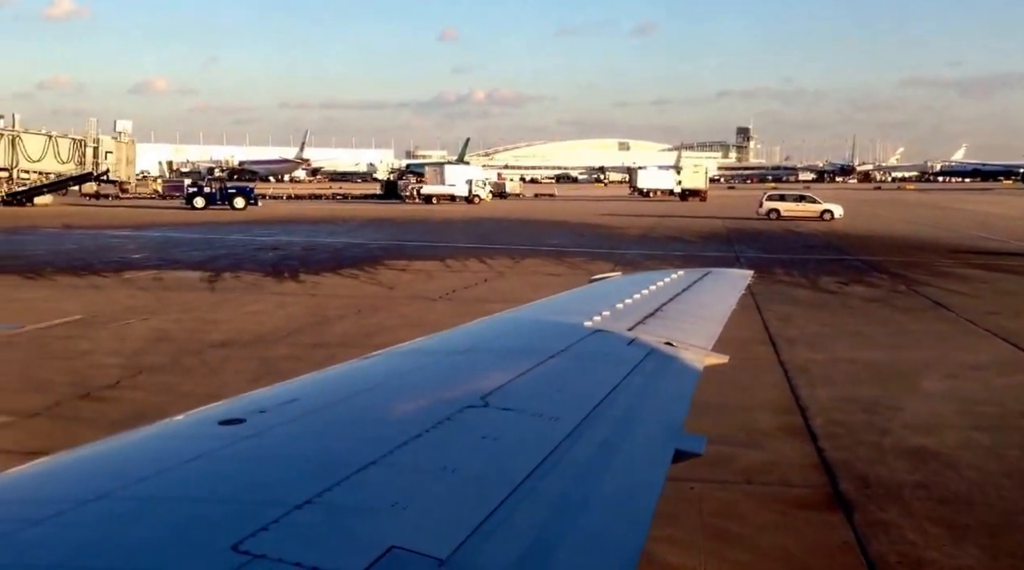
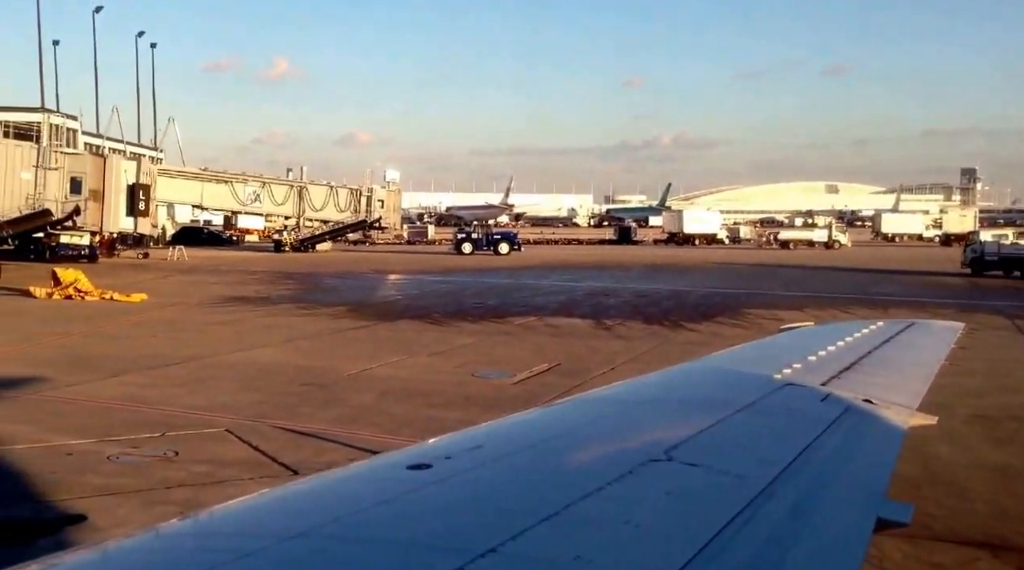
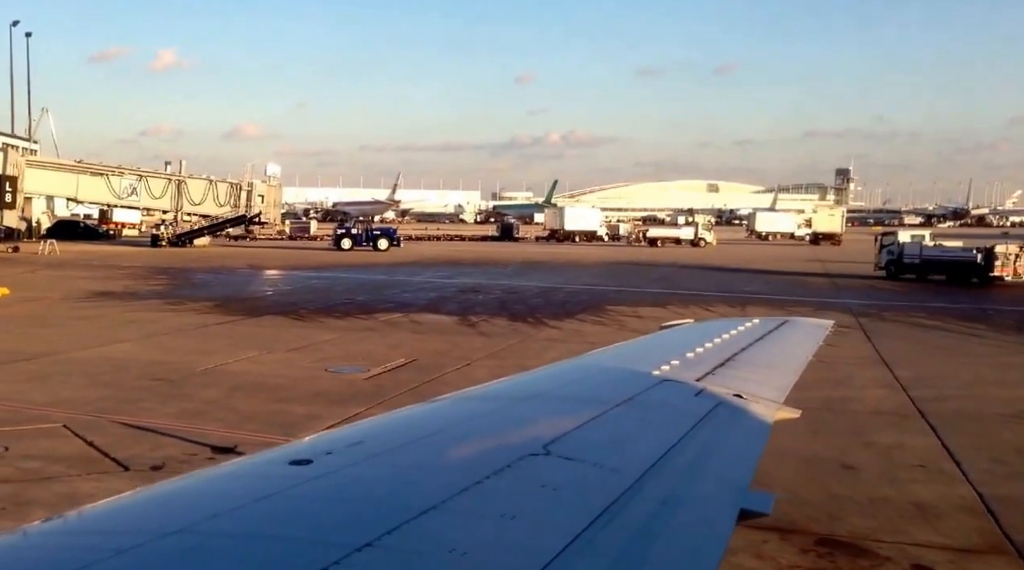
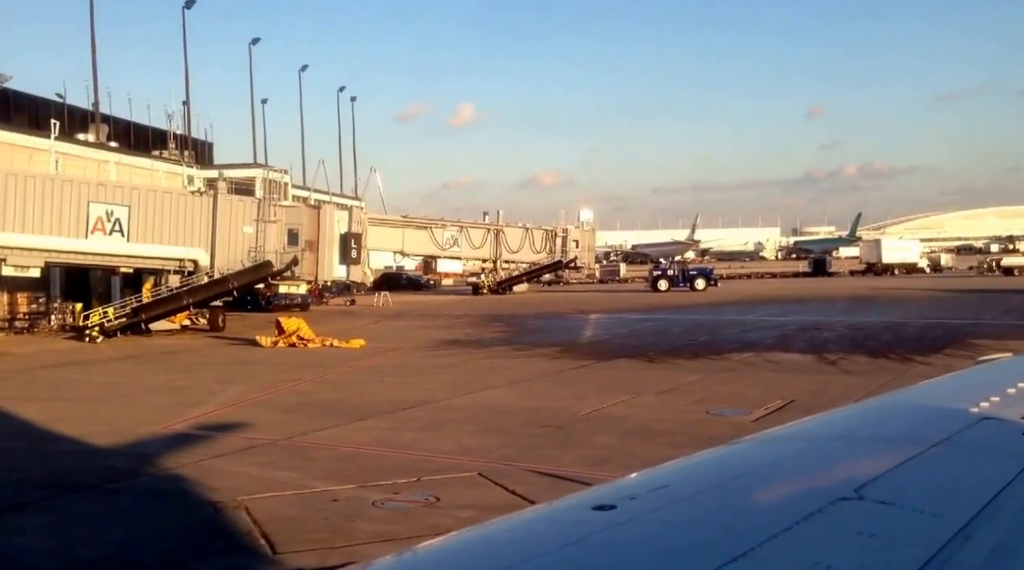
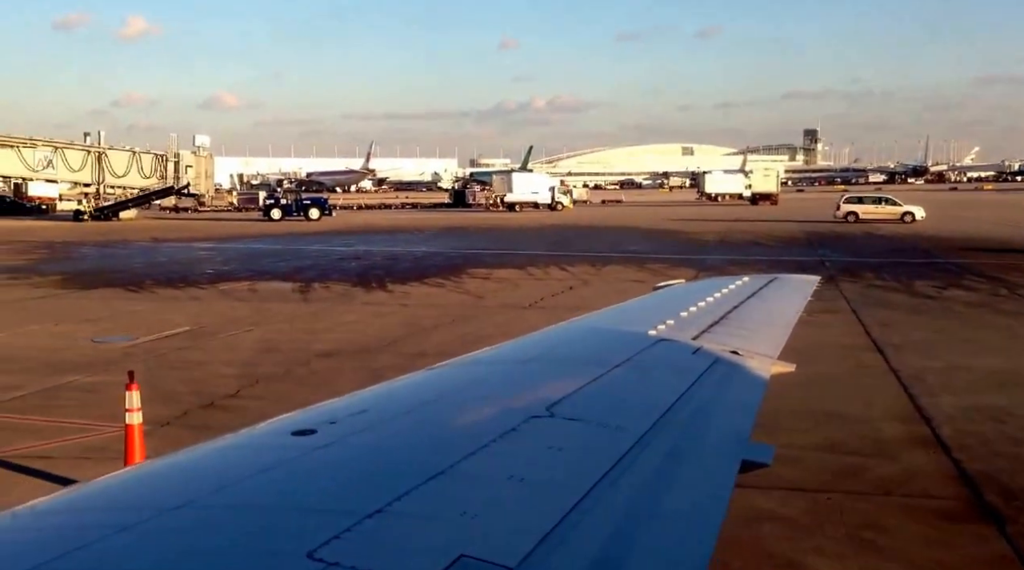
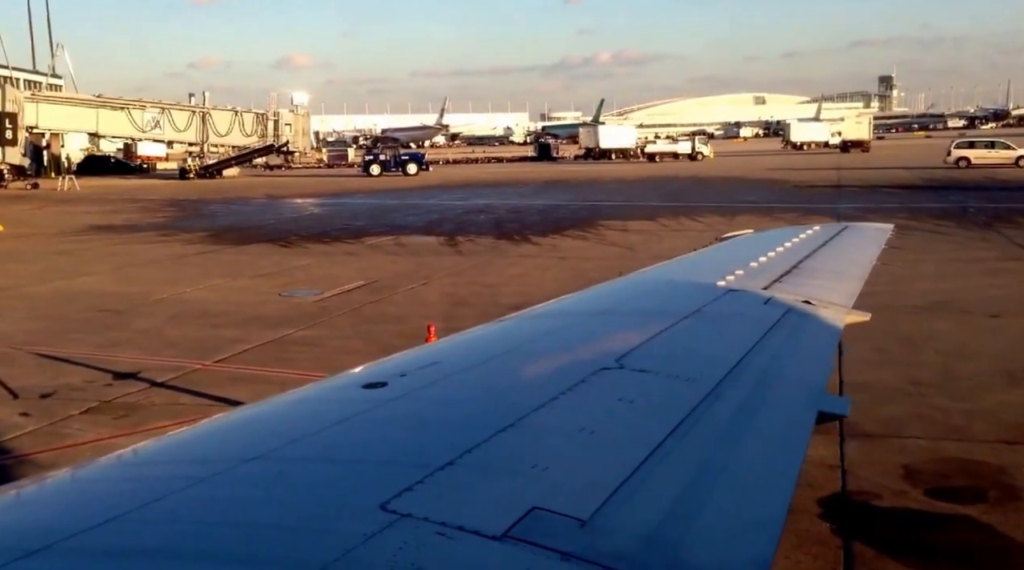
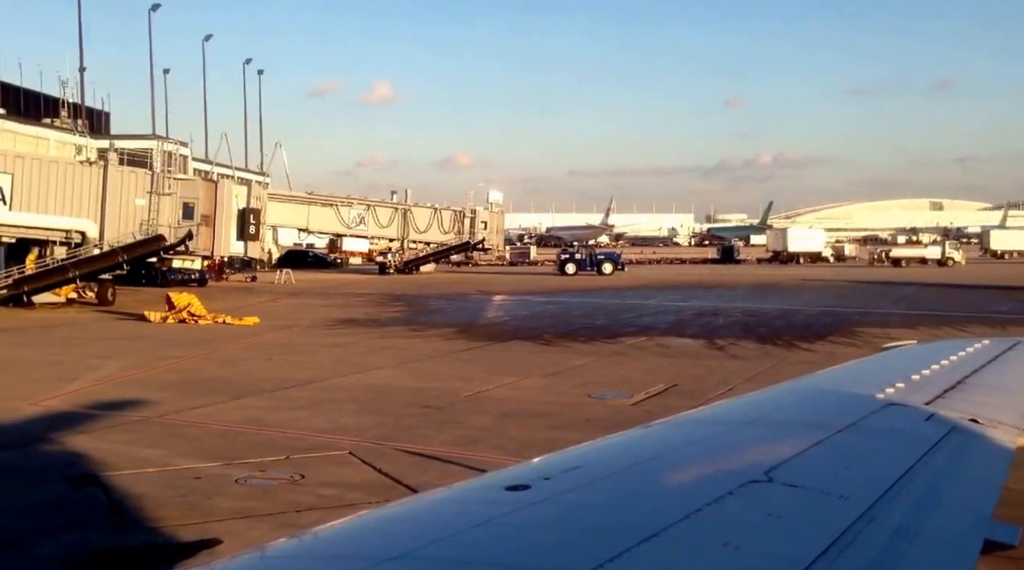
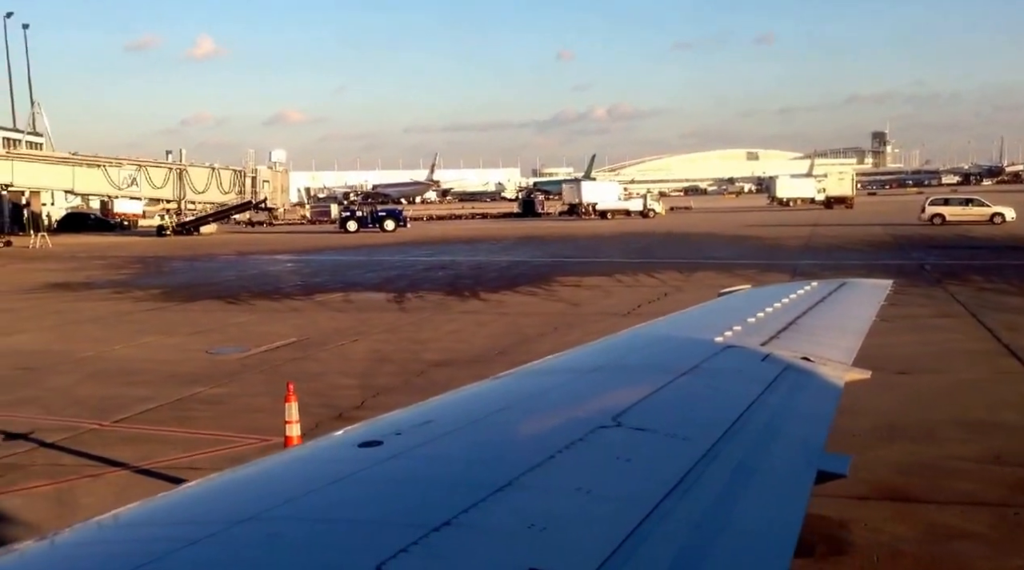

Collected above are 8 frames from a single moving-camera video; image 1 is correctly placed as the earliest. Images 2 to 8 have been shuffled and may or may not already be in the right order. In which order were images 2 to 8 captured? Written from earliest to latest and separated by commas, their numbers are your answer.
5, 8, 6, 3, 2, 7, 4
